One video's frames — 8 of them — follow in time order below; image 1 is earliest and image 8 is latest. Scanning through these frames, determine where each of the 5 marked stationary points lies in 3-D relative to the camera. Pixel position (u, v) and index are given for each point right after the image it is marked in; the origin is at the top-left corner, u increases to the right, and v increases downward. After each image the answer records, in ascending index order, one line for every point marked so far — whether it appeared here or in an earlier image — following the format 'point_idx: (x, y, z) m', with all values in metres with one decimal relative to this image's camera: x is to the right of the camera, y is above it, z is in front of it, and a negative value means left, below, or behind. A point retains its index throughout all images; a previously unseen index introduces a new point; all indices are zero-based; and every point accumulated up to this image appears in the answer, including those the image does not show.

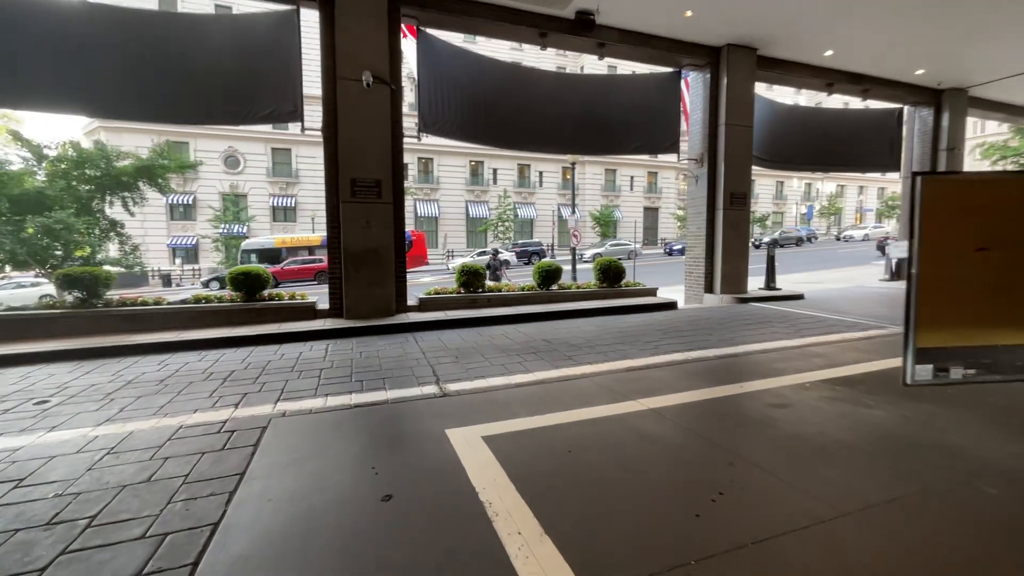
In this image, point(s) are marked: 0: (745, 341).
0: (+3.5, -0.8, +6.6) m
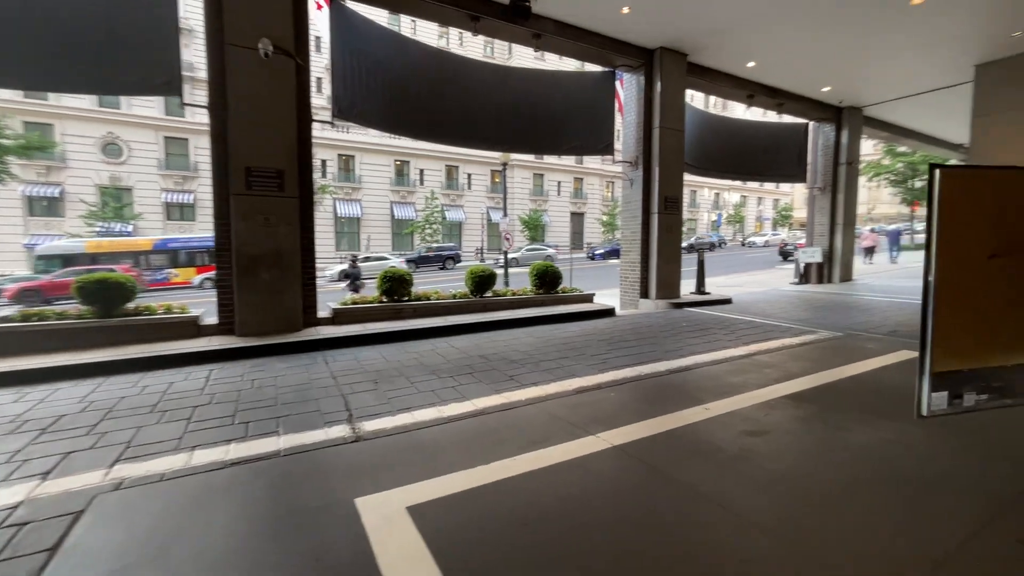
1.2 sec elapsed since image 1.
0: (+2.6, -0.9, +6.3) m
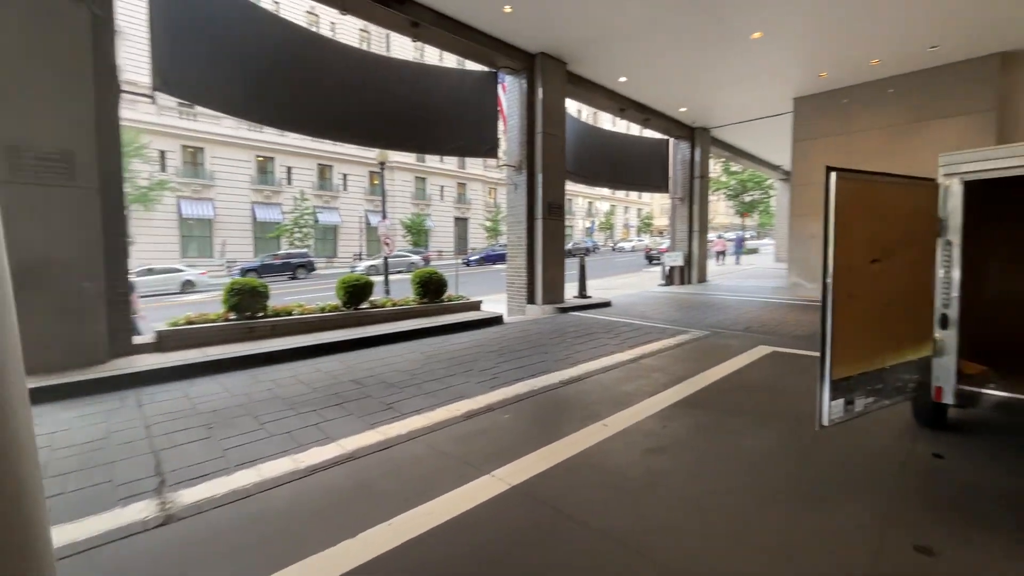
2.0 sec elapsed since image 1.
0: (+1.0, -1.0, +6.2) m
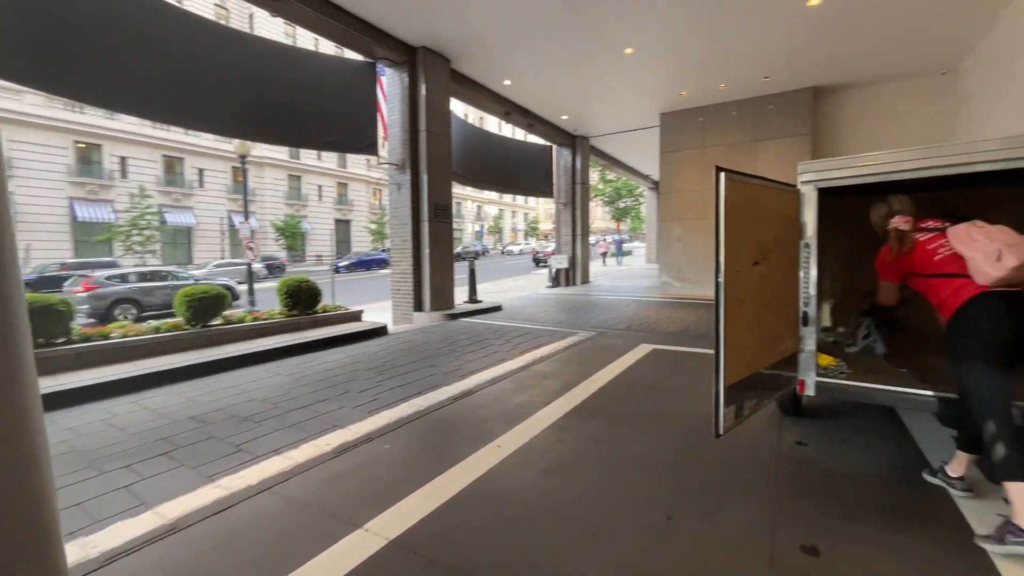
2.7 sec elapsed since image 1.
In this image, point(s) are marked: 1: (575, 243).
0: (-0.5, -1.0, +5.8) m
1: (+2.4, +1.7, +16.6) m
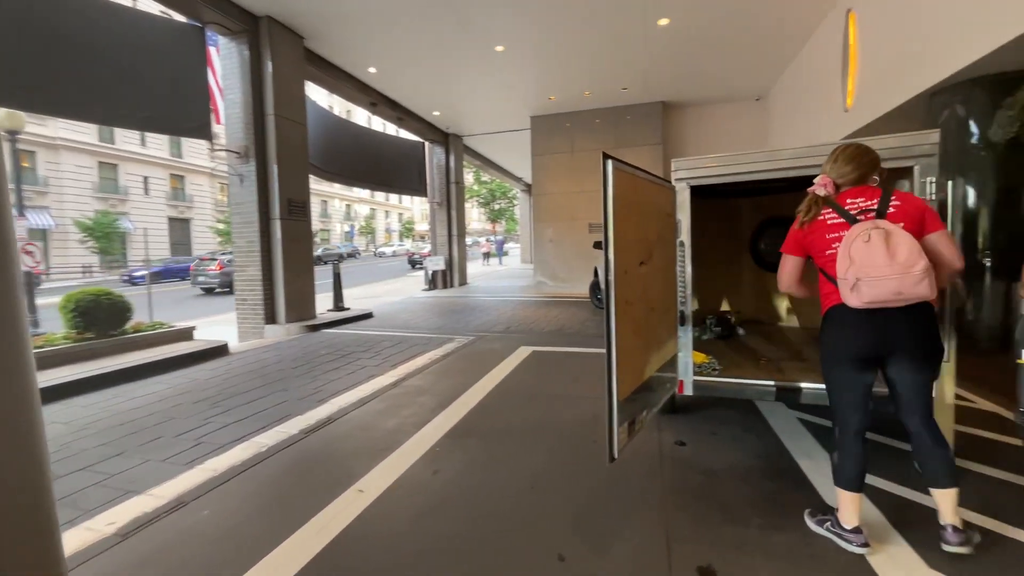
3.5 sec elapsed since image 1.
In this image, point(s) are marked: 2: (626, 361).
0: (-2.0, -1.1, +5.0) m
1: (-2.2, +1.6, +16.1) m
2: (+0.5, -0.3, +2.1) m
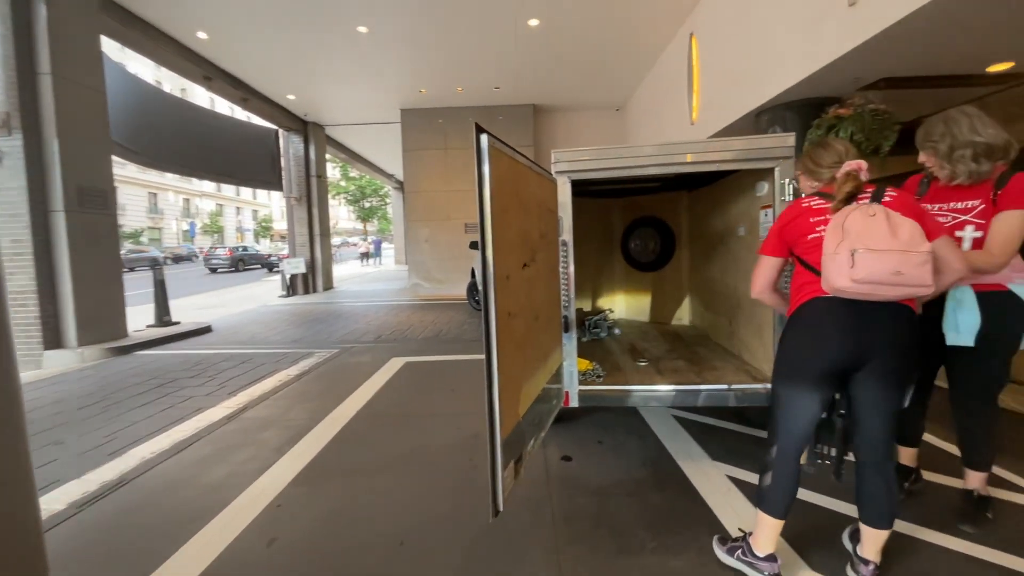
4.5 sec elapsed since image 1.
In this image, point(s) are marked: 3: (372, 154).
0: (-3.2, -1.2, +3.8) m
1: (-6.5, +1.4, +14.5) m
2: (0.0, -0.4, +1.7) m
3: (-6.0, +5.8, +19.1) m
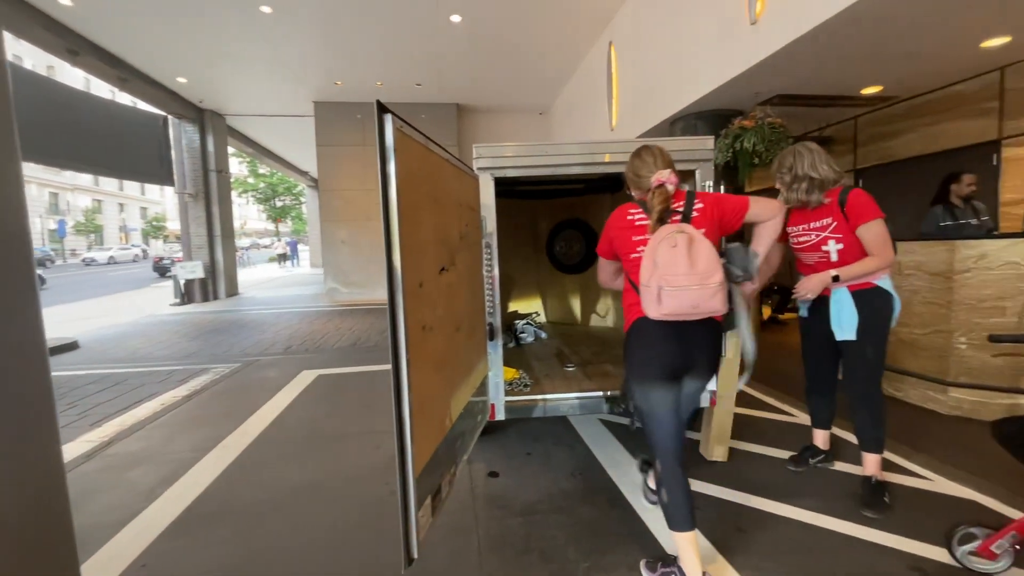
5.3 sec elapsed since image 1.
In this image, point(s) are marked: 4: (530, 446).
0: (-3.8, -1.3, +3.1) m
1: (-8.8, +1.2, +13.0) m
2: (-0.3, -0.4, +1.5) m
3: (-9.2, +5.6, +17.7) m
4: (+0.1, -1.1, +3.2) m
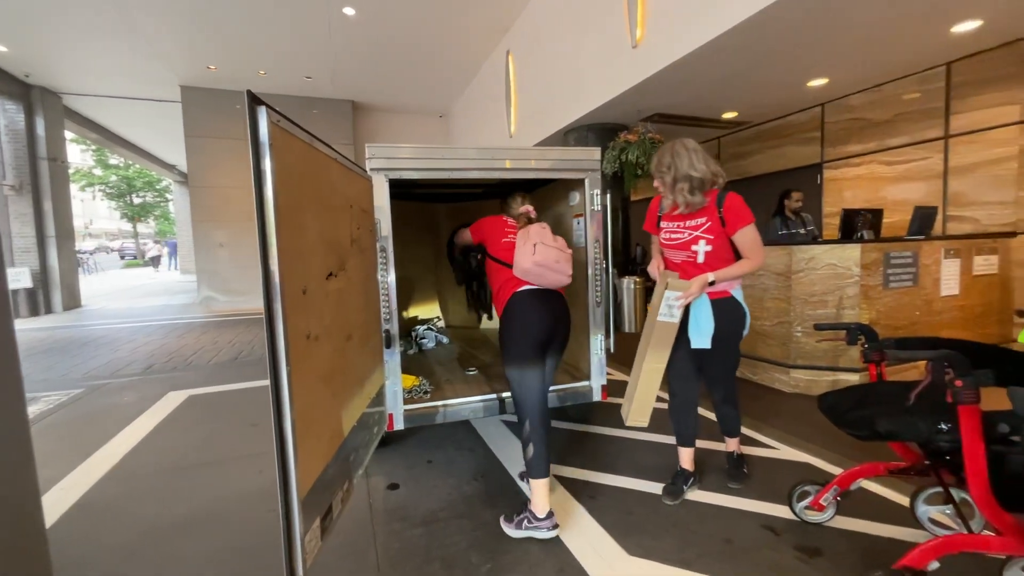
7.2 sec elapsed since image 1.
0: (-4.4, -1.4, +2.2) m
1: (-11.5, +0.9, +10.9) m
2: (-0.6, -0.4, +1.4) m
3: (-12.8, +5.2, +15.4) m
4: (-0.6, -1.2, +3.1) m
